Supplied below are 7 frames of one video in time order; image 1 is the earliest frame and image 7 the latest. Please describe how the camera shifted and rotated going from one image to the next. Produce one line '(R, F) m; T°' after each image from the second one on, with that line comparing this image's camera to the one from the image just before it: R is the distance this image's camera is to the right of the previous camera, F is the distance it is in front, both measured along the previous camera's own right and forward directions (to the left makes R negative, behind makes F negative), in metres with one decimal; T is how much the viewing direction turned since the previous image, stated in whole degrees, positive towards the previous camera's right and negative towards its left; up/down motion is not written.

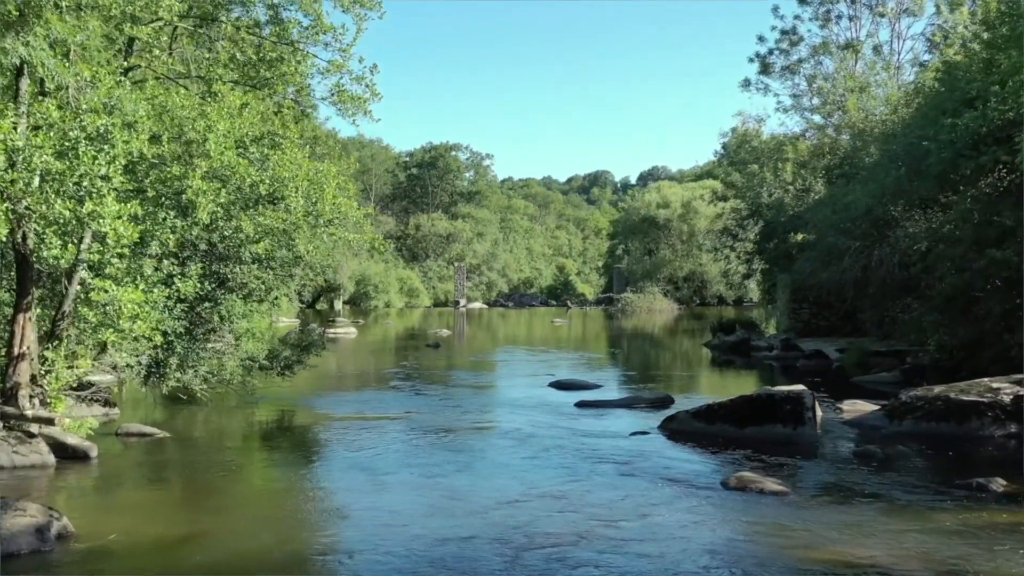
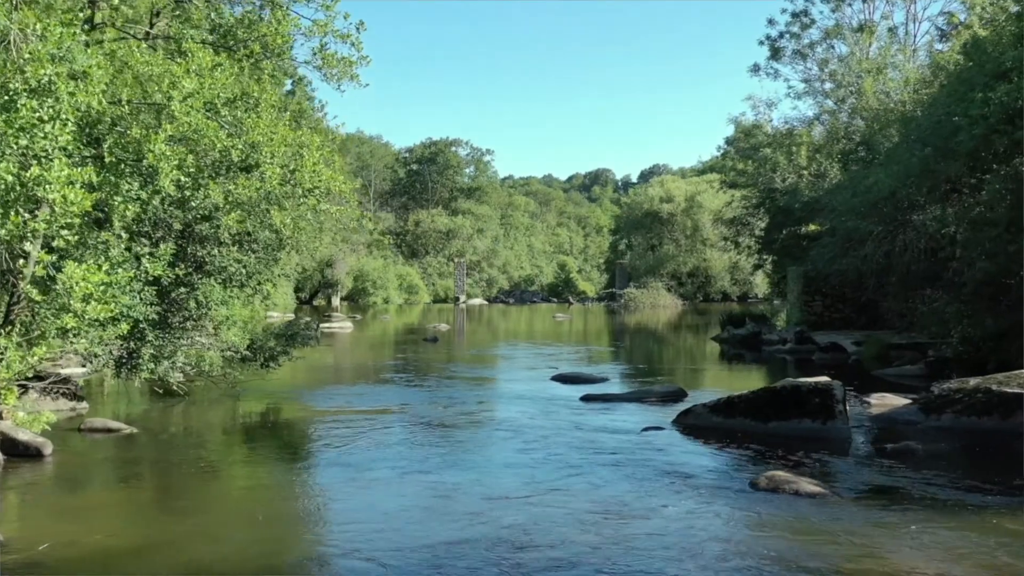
(0.0, +1.2) m; 0°
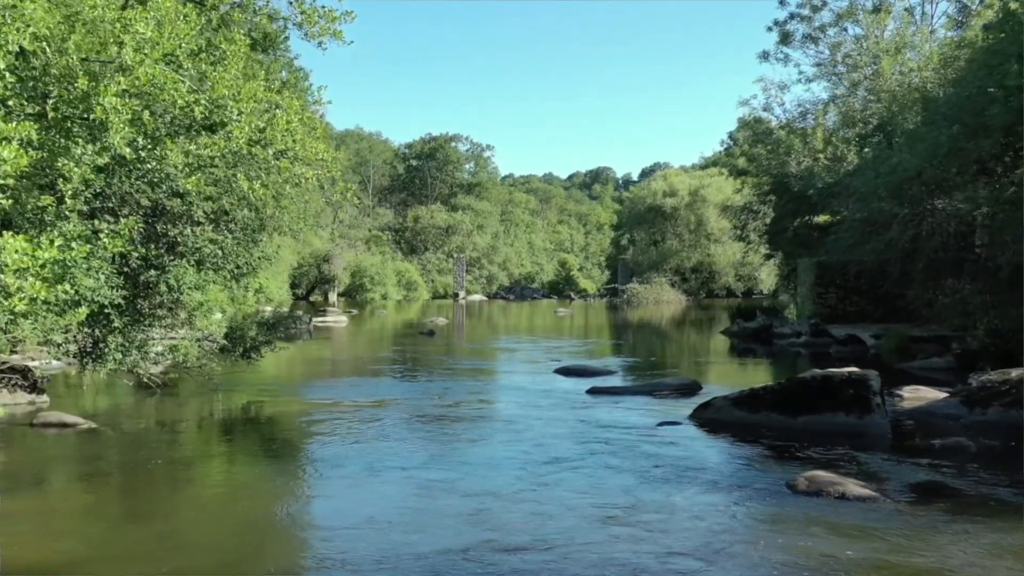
(0.0, +1.3) m; 0°
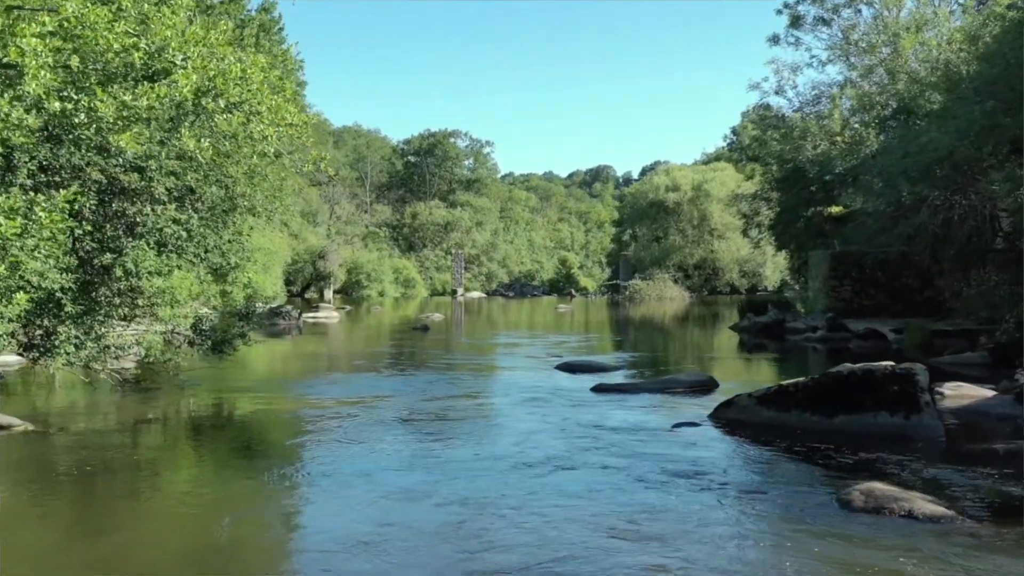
(0.0, +1.4) m; 0°
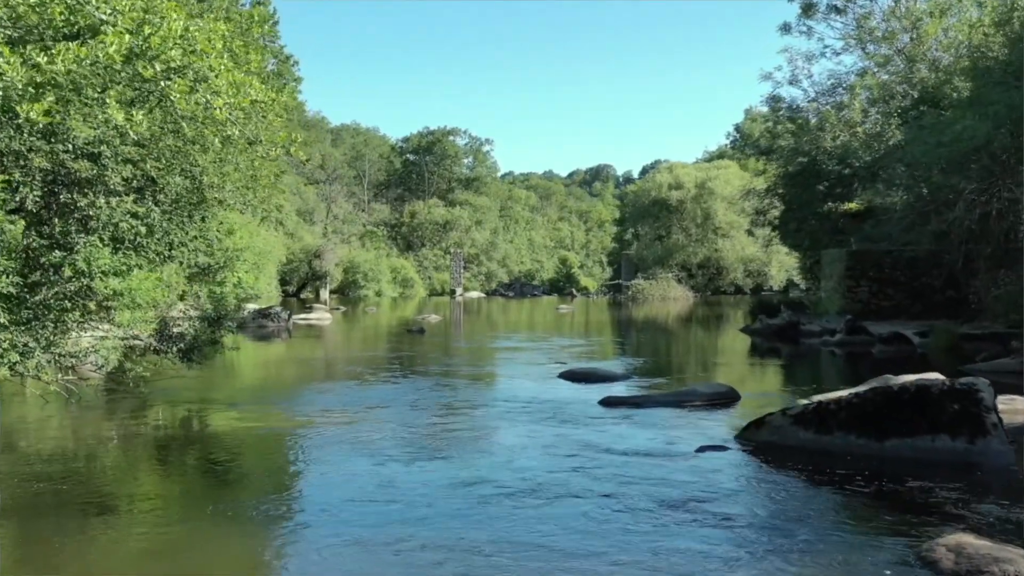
(0.0, +1.4) m; 0°
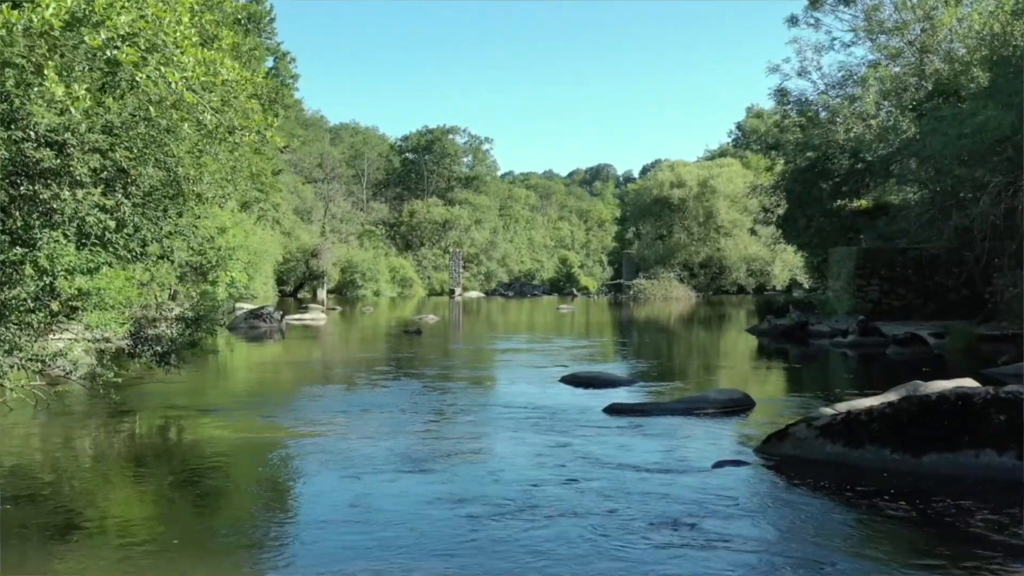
(0.0, +0.8) m; 0°
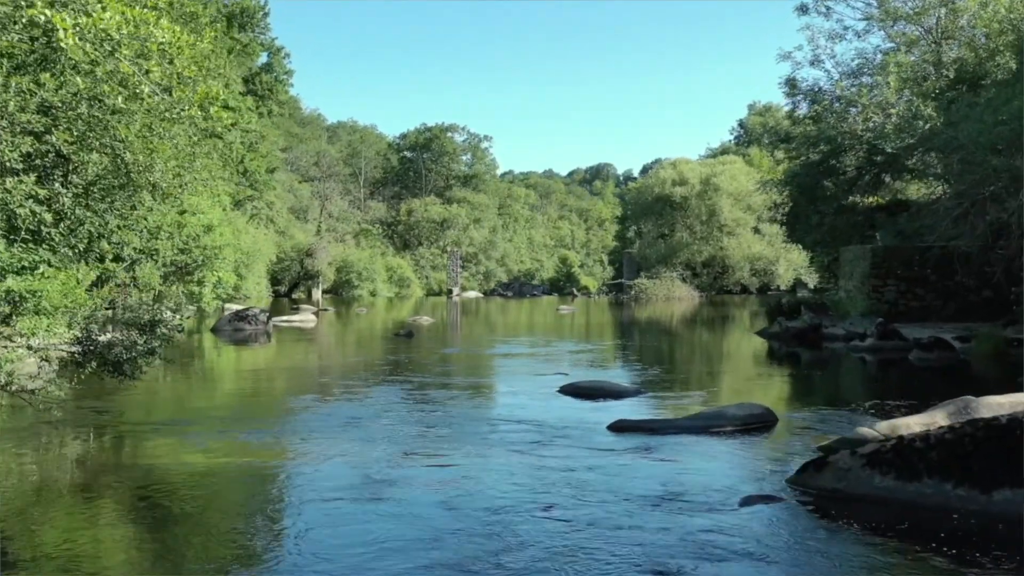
(+0.1, +1.3) m; 0°
